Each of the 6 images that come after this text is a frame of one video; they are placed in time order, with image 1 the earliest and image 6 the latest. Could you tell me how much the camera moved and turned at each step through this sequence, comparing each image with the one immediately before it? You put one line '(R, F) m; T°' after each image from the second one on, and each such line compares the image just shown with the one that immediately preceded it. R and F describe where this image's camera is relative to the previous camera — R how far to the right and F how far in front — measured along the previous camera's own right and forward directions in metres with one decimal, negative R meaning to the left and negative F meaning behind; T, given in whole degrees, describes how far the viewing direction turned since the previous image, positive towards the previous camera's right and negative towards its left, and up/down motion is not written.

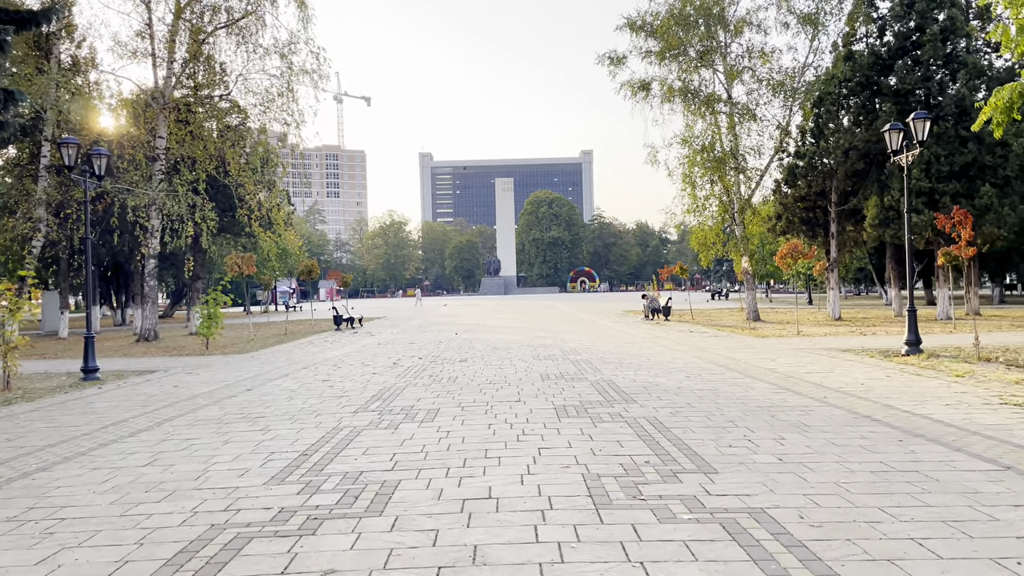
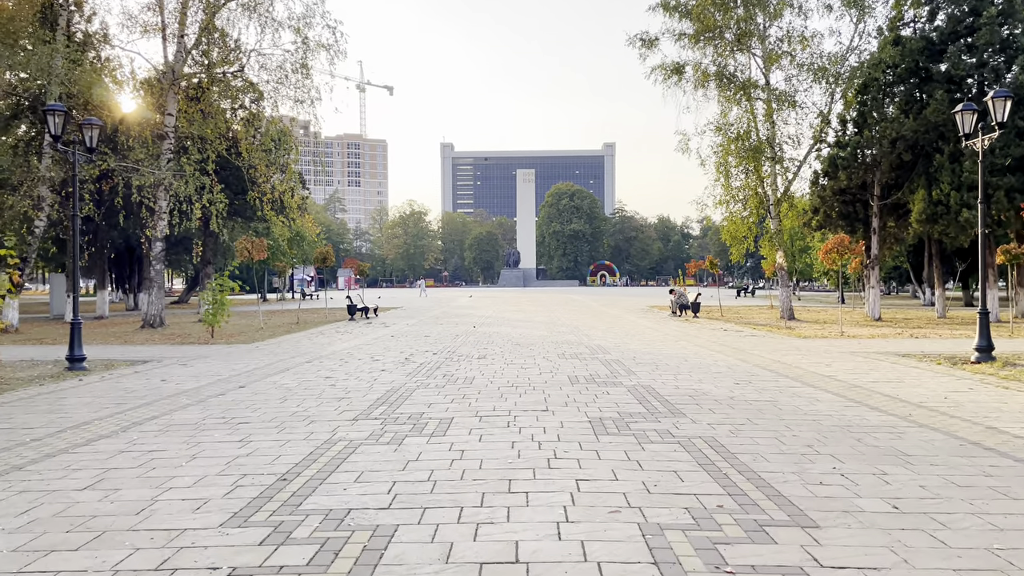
(-0.1, +1.4) m; -1°
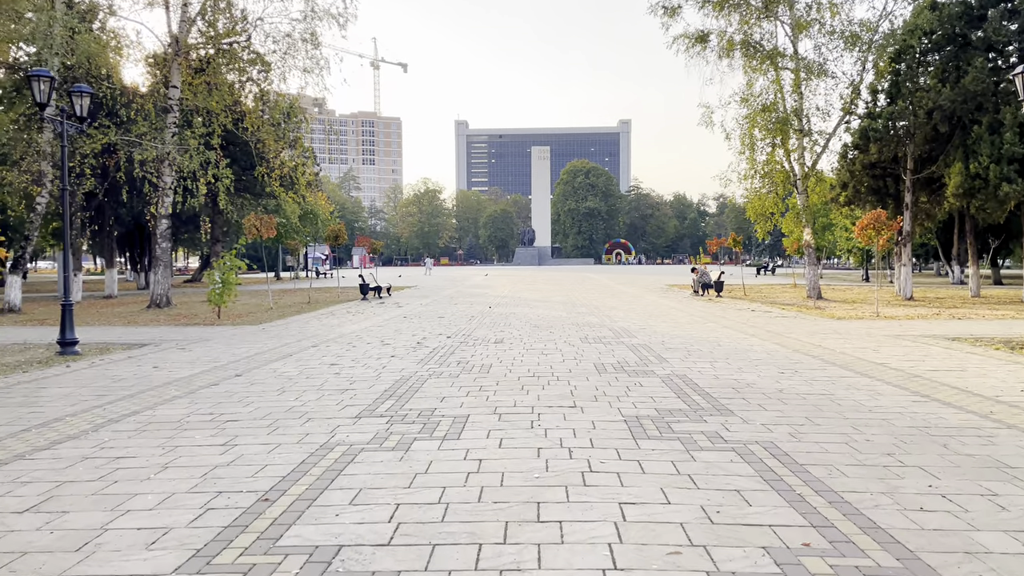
(-0.1, +1.0) m; -1°
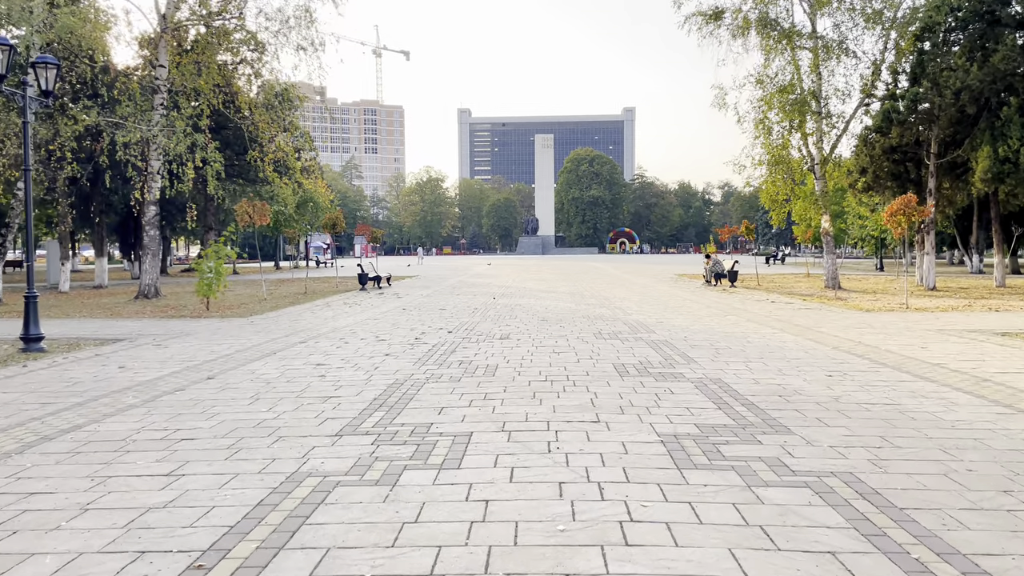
(-0.1, +1.1) m; 0°
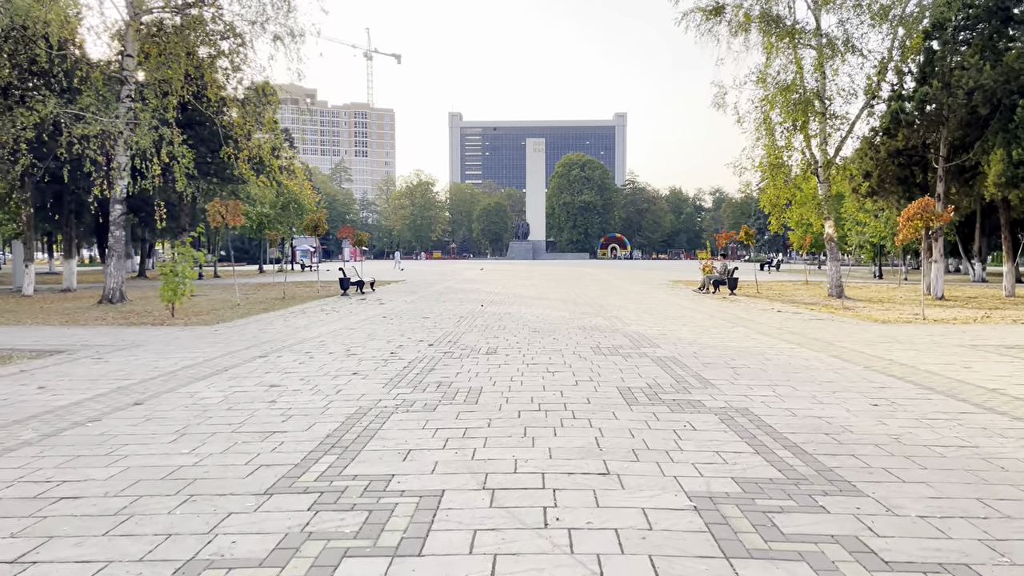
(0.0, +1.3) m; +1°
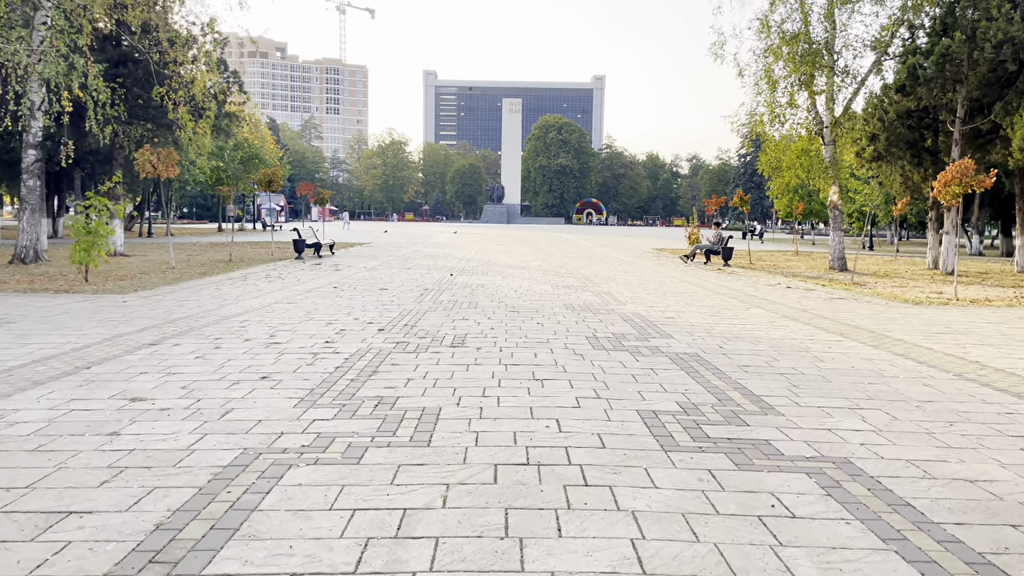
(0.0, +2.4) m; +2°
